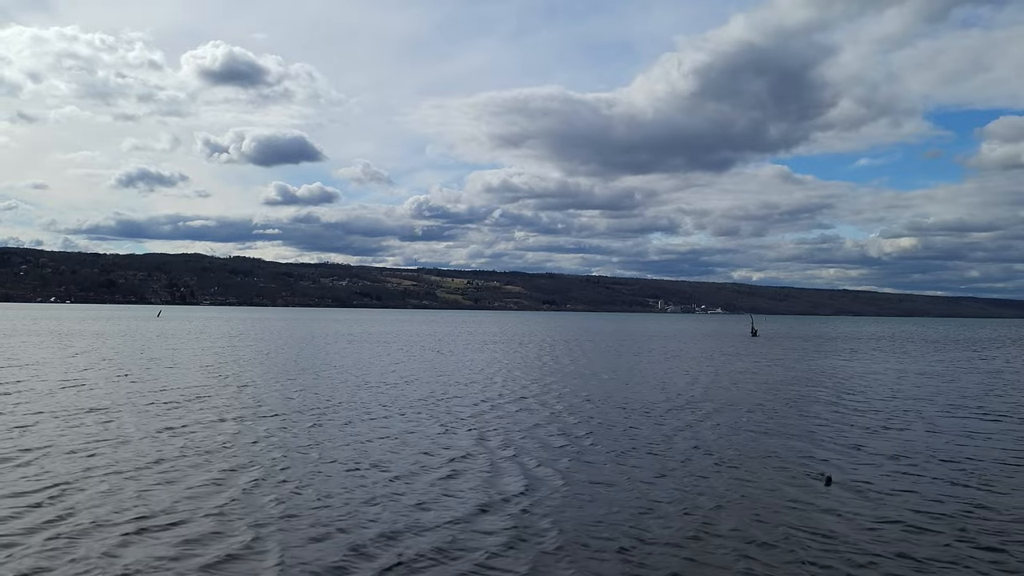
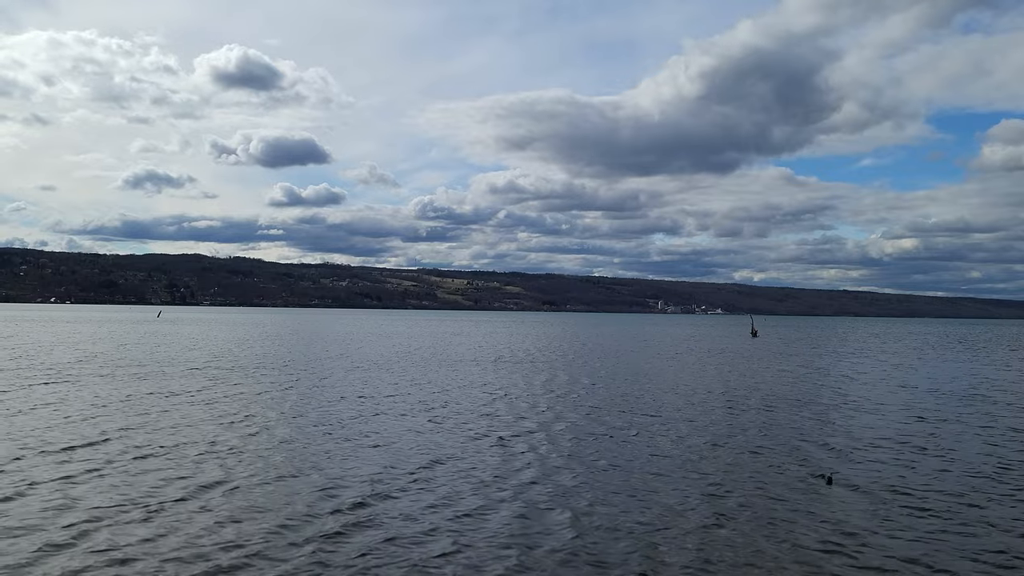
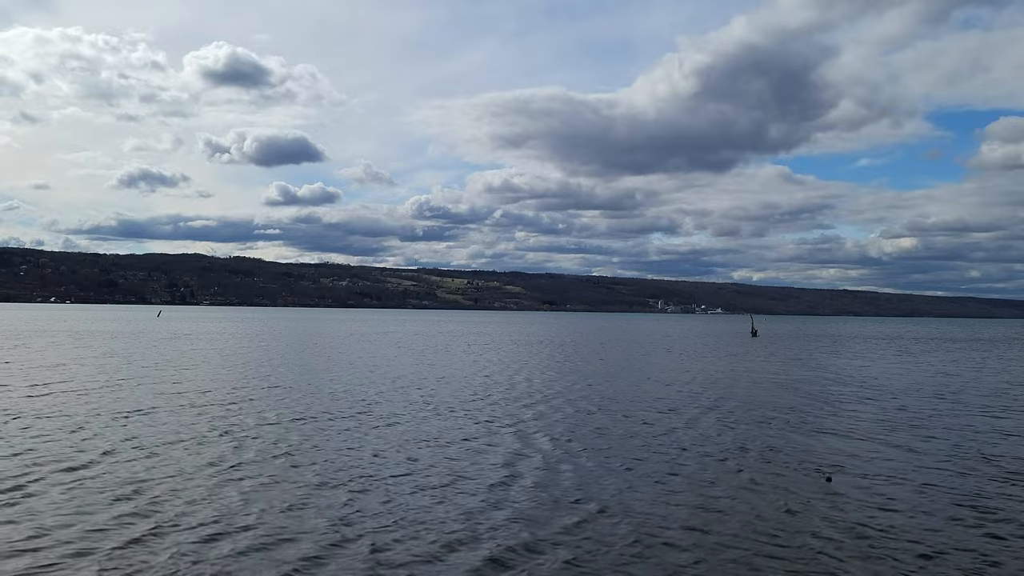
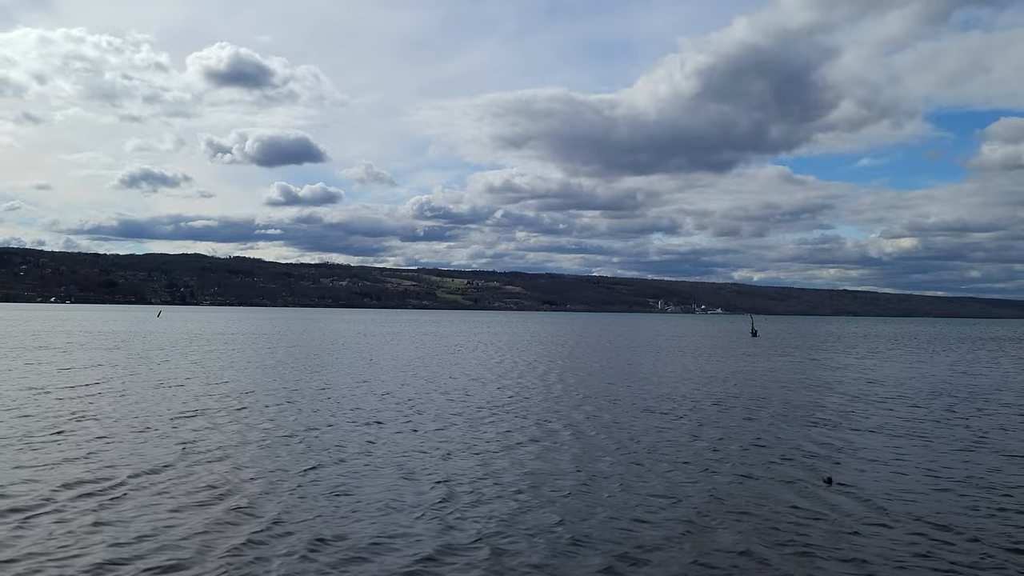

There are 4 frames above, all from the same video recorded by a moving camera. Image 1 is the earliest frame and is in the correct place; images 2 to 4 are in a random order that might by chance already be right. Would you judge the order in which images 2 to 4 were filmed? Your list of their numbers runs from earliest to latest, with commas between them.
3, 4, 2
